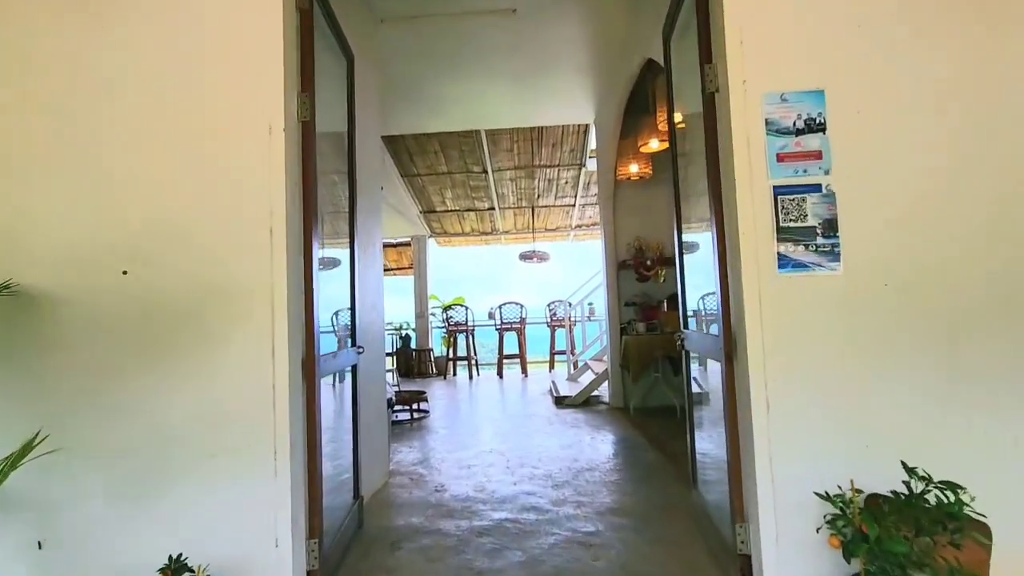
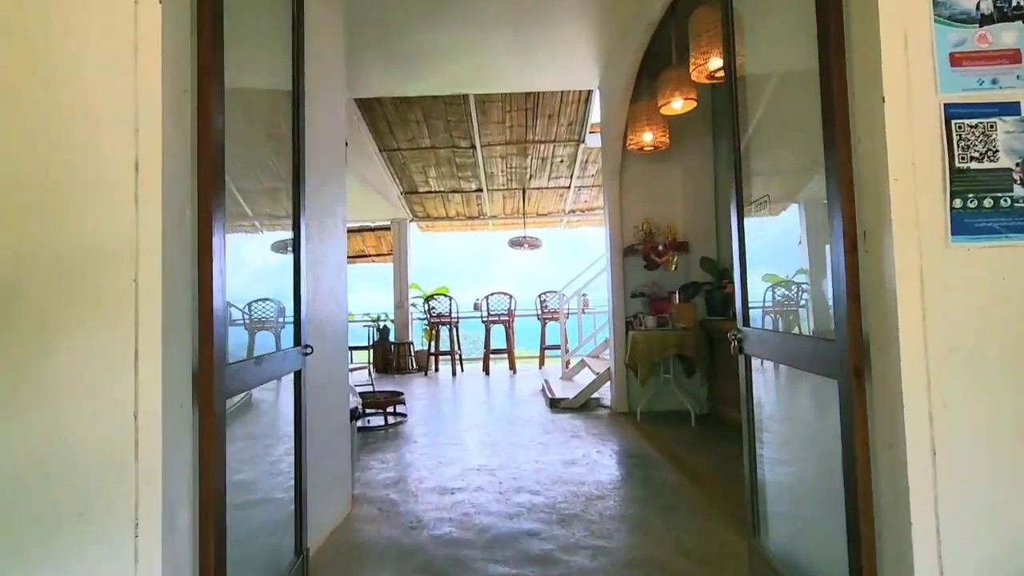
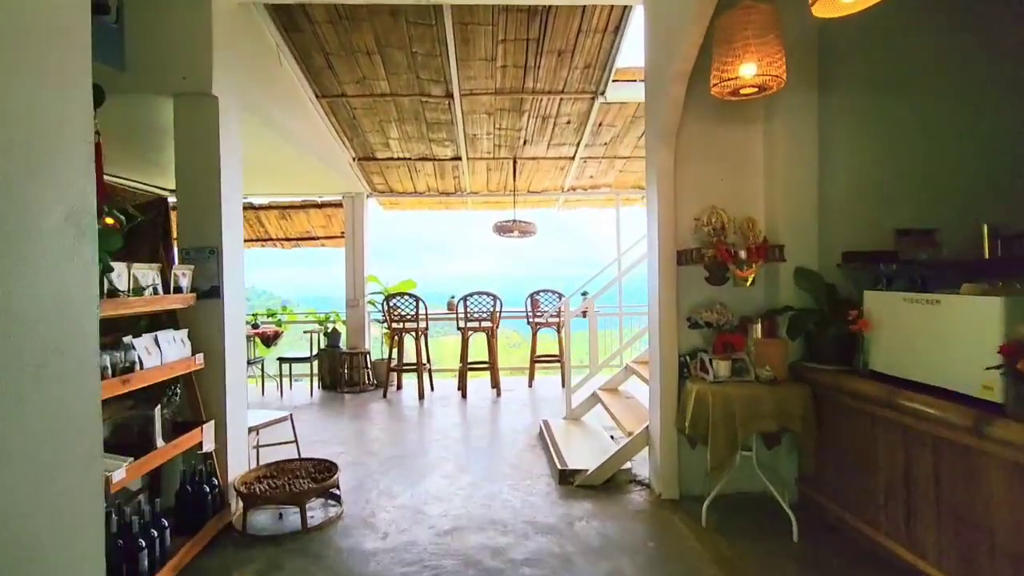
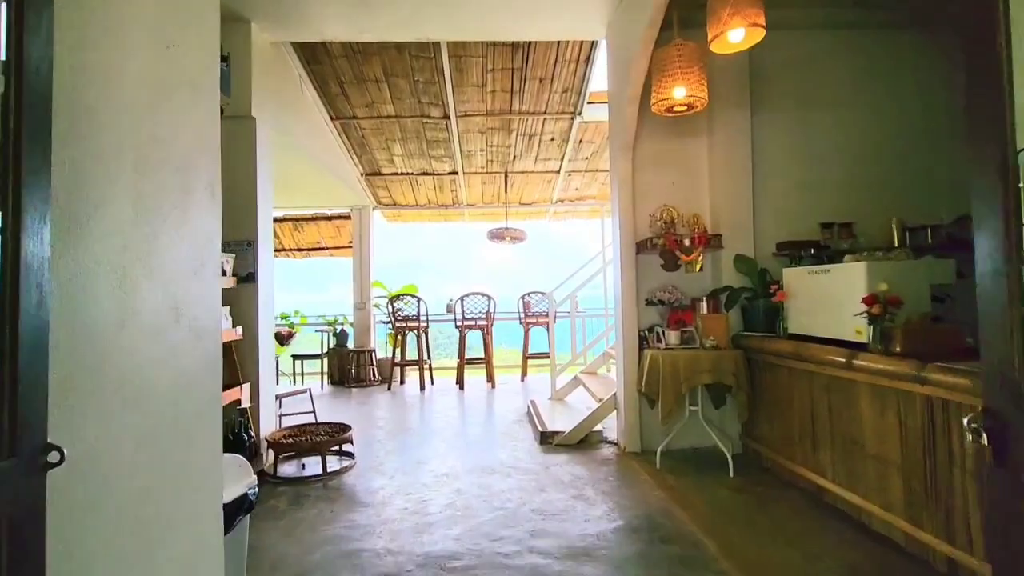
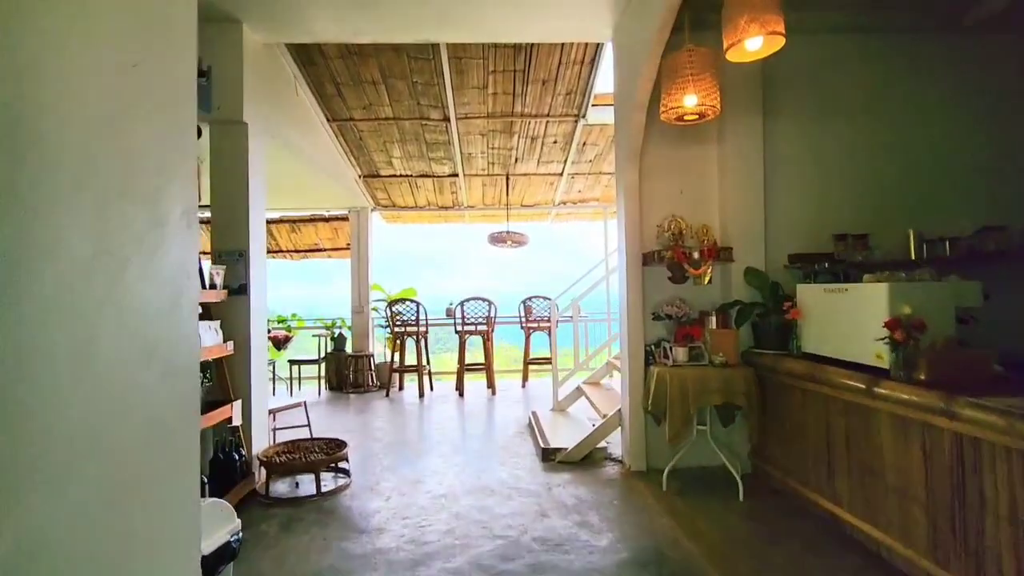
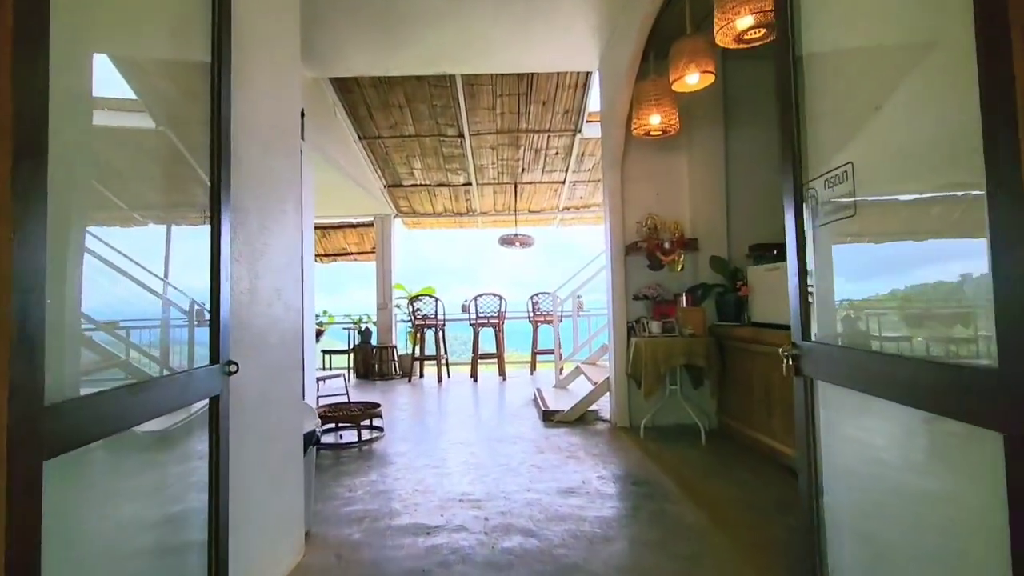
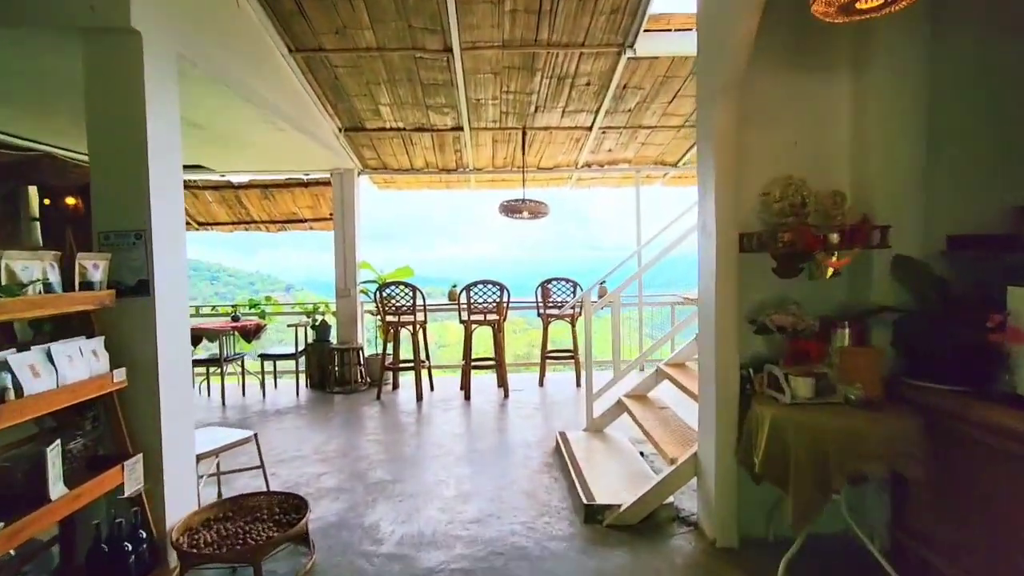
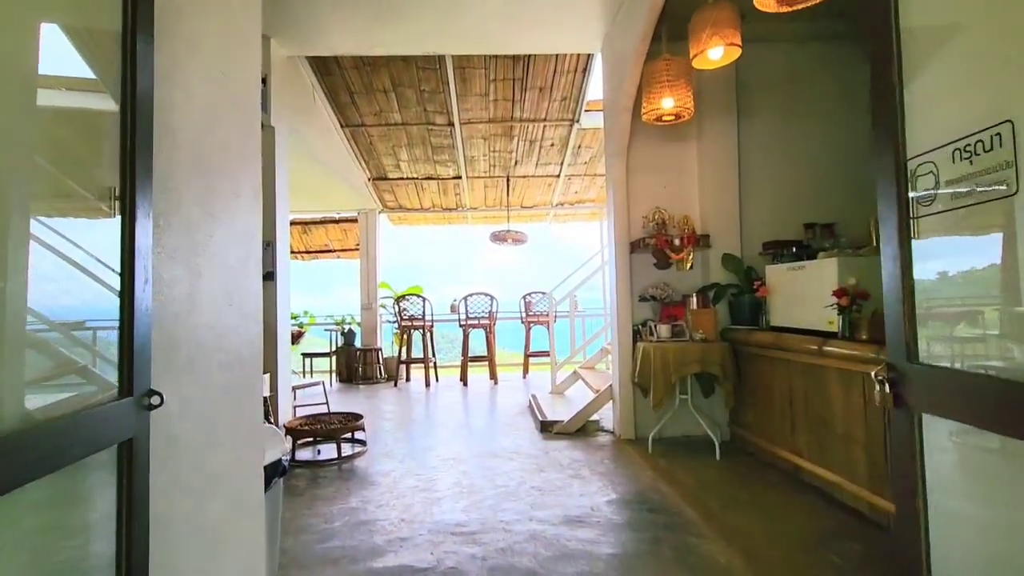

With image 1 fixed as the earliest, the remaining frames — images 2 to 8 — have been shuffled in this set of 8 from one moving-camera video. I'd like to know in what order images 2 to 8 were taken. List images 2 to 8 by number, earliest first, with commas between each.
2, 6, 8, 4, 5, 3, 7
